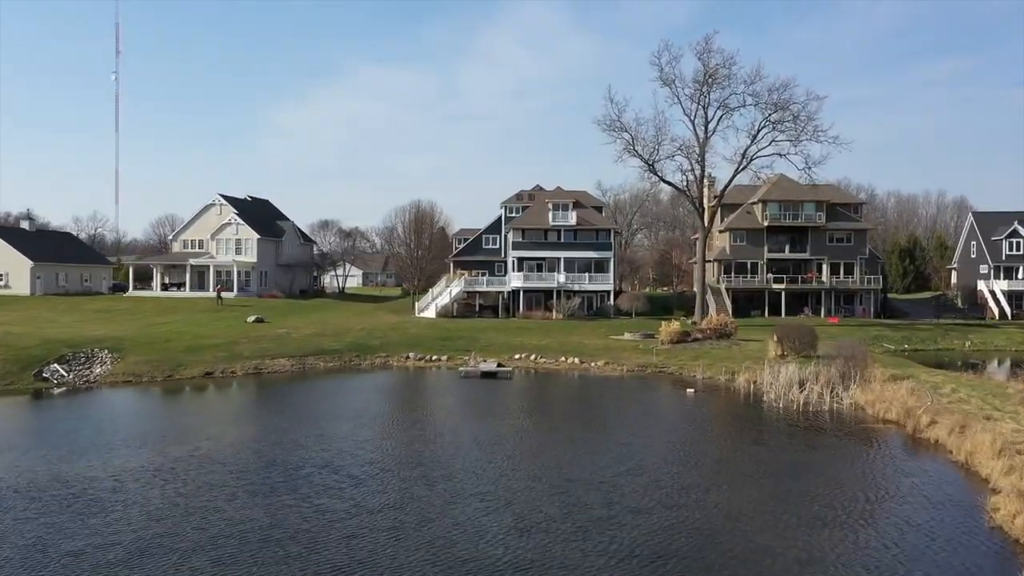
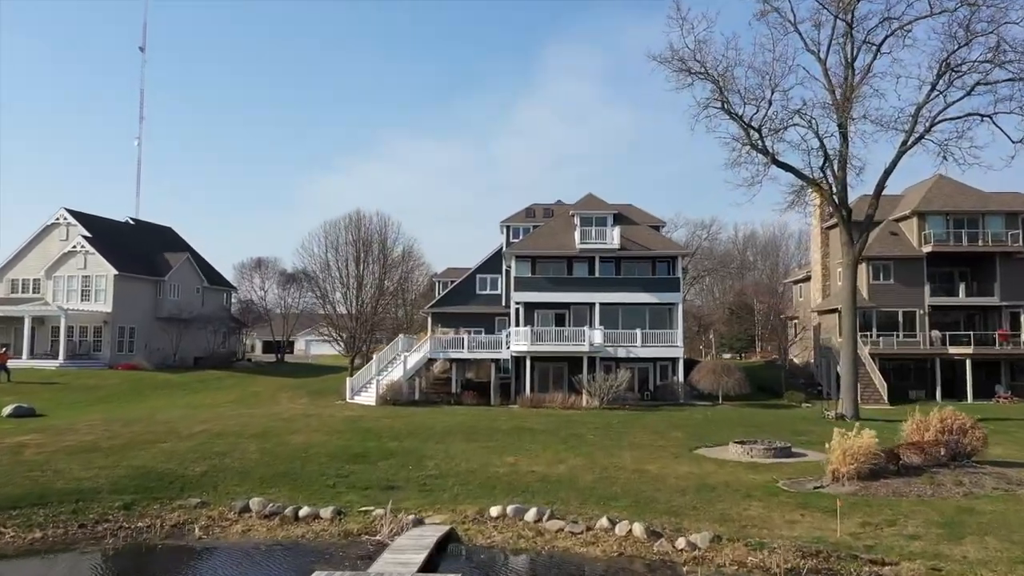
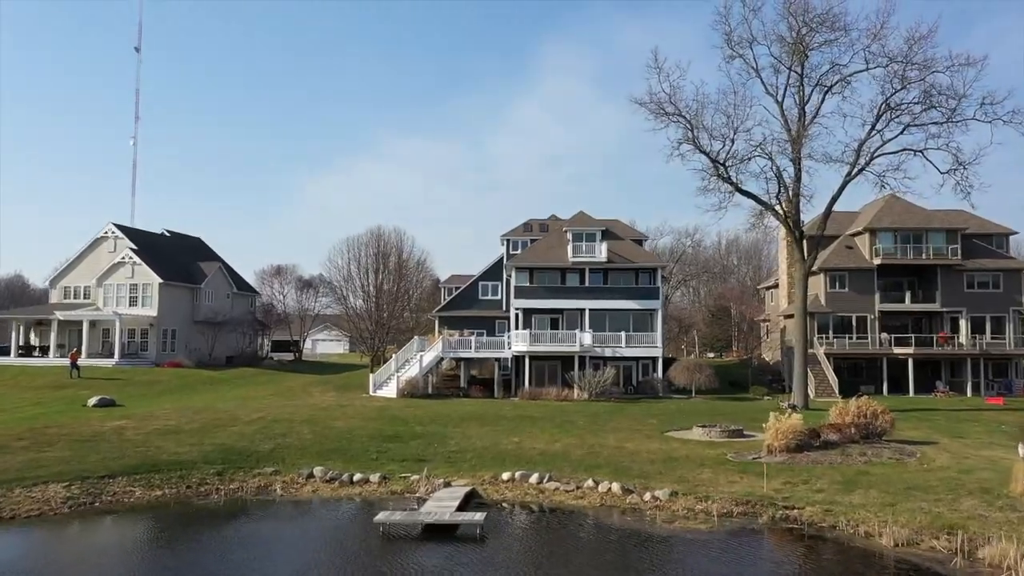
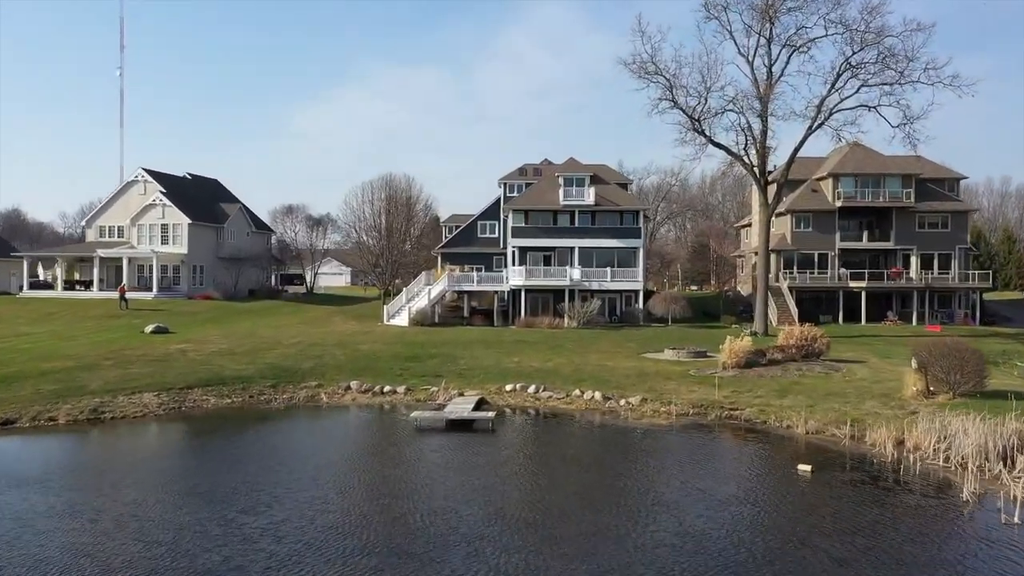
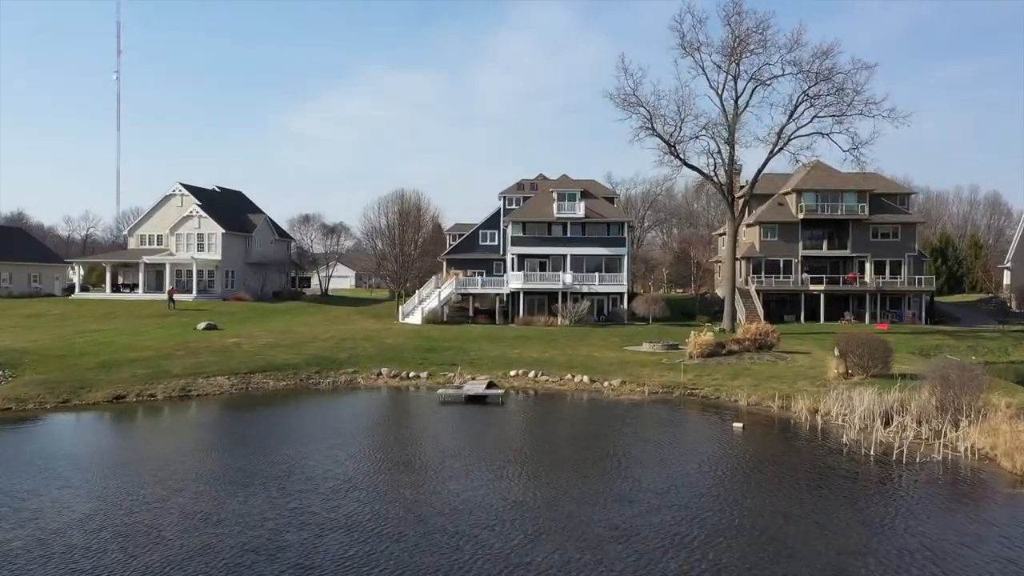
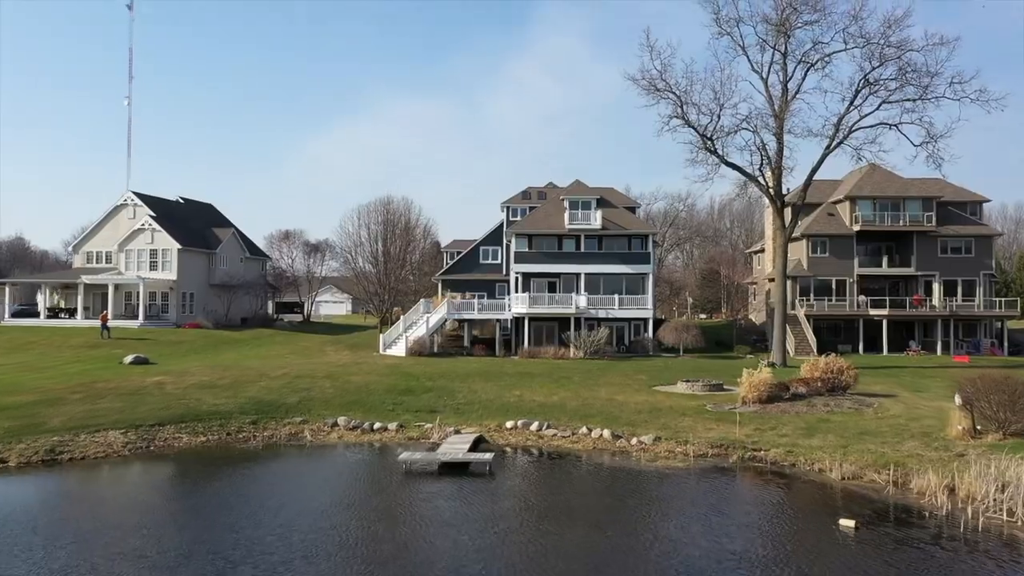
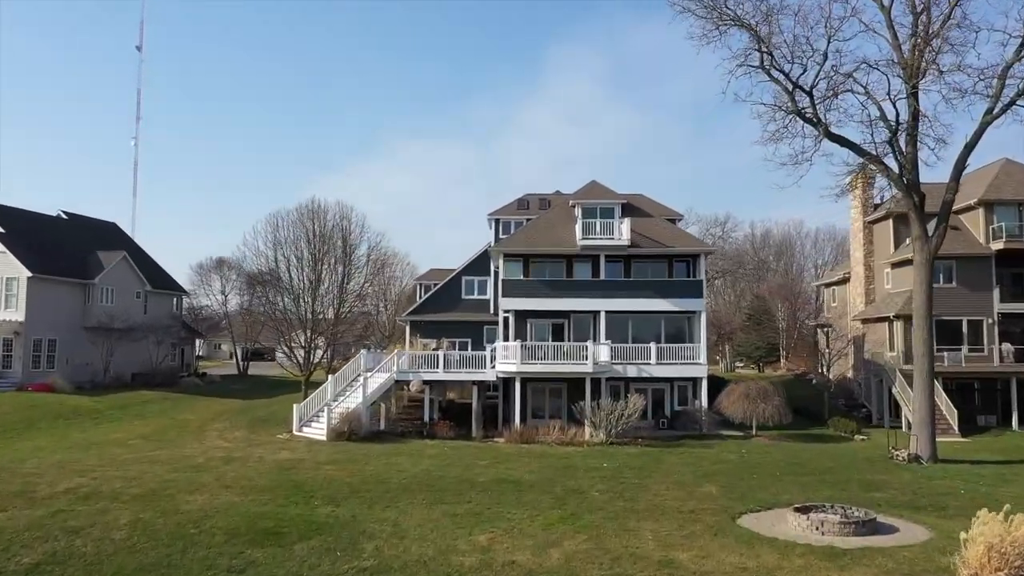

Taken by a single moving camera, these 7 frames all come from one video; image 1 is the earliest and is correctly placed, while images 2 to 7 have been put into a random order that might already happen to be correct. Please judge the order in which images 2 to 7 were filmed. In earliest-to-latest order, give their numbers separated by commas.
5, 4, 6, 3, 2, 7
